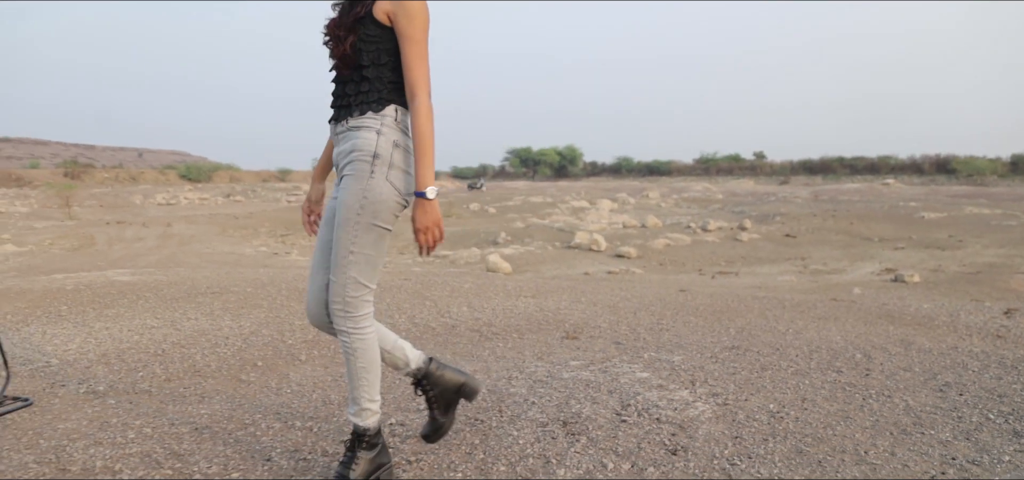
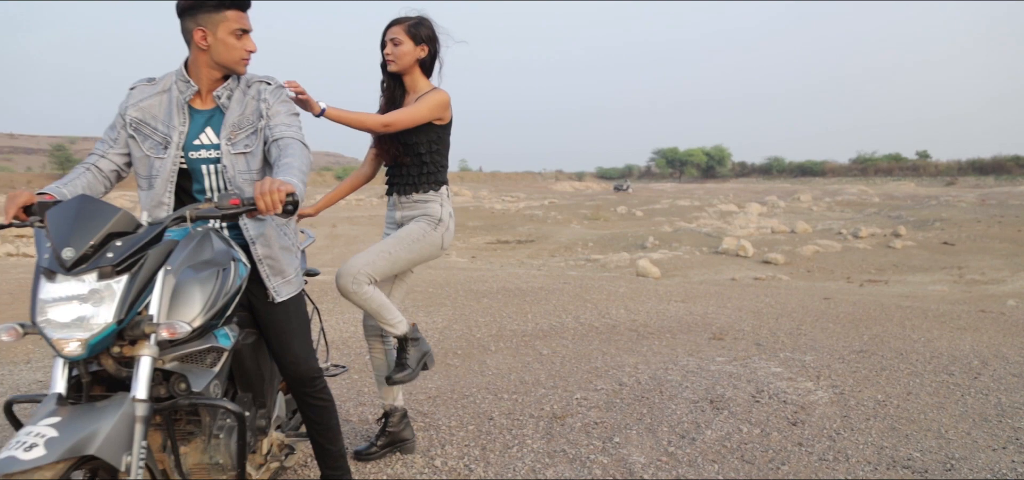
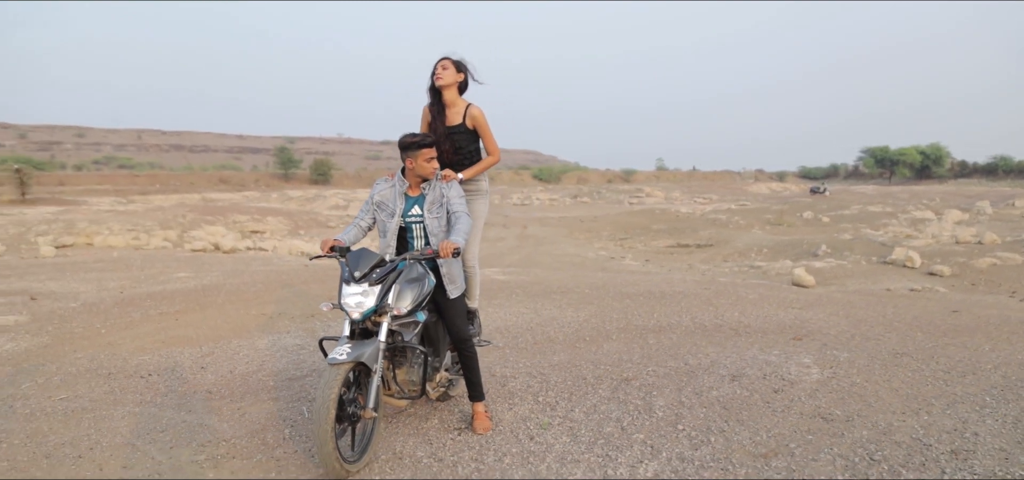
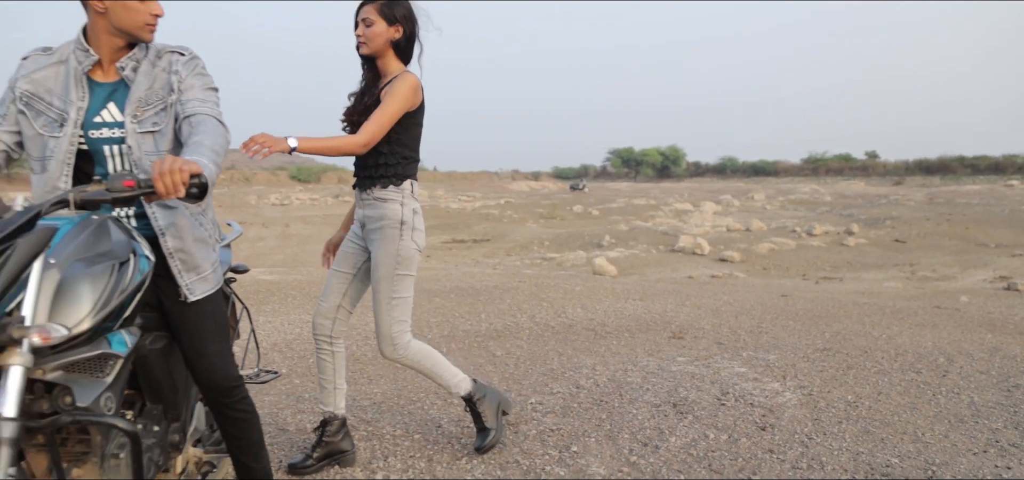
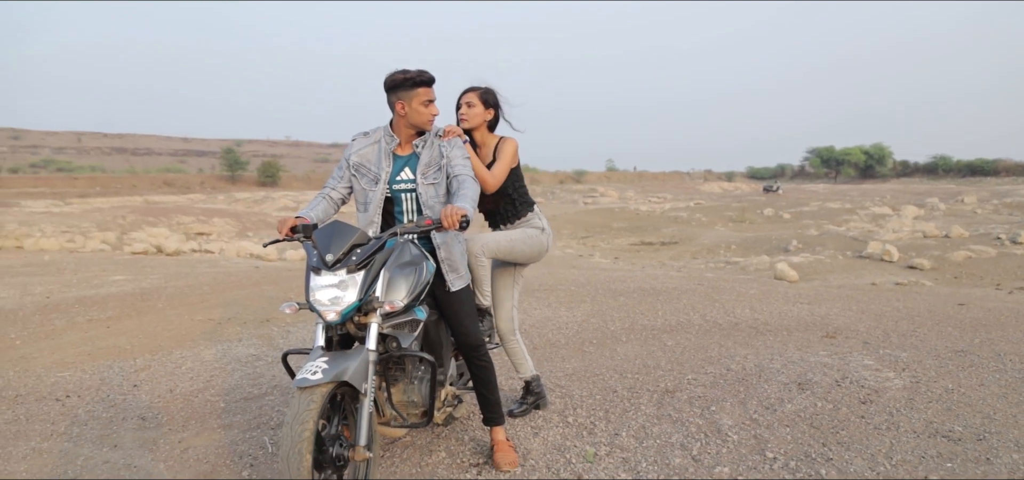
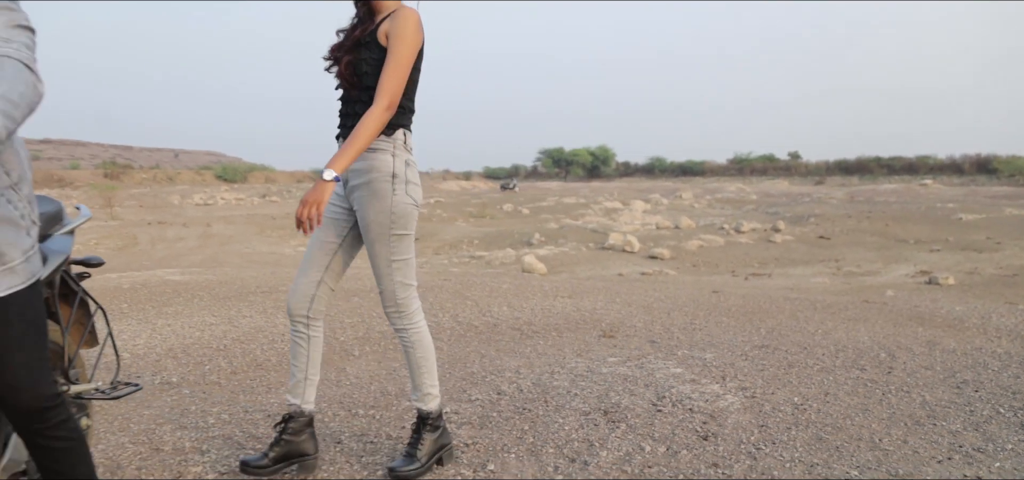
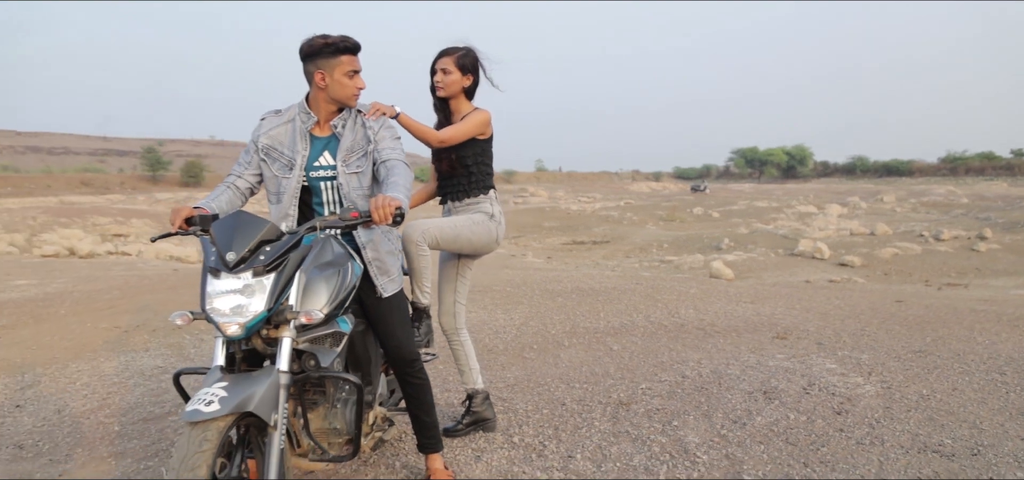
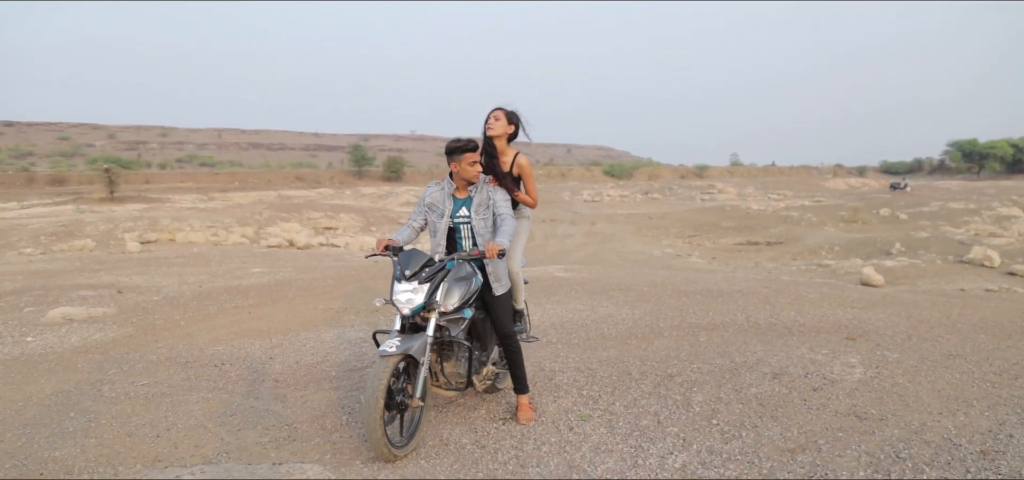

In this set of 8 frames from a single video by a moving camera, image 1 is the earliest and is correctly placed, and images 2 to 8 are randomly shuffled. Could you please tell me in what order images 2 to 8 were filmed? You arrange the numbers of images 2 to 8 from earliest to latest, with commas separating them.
6, 4, 2, 7, 5, 3, 8
